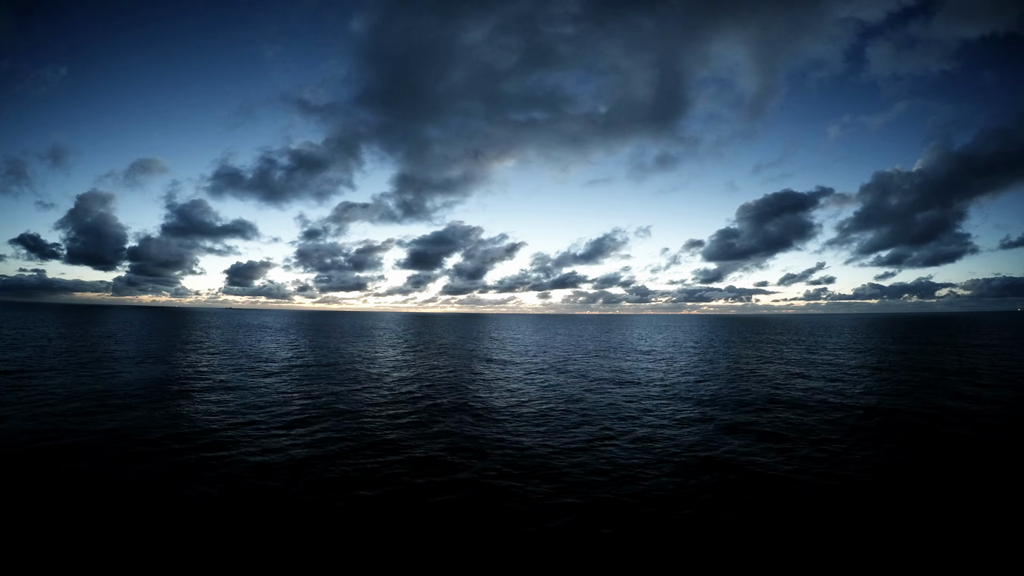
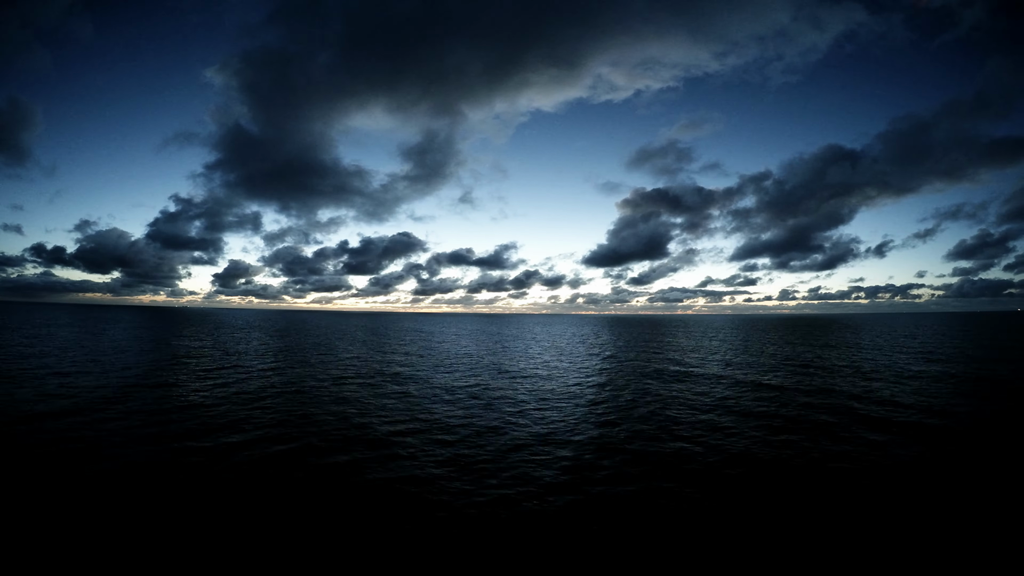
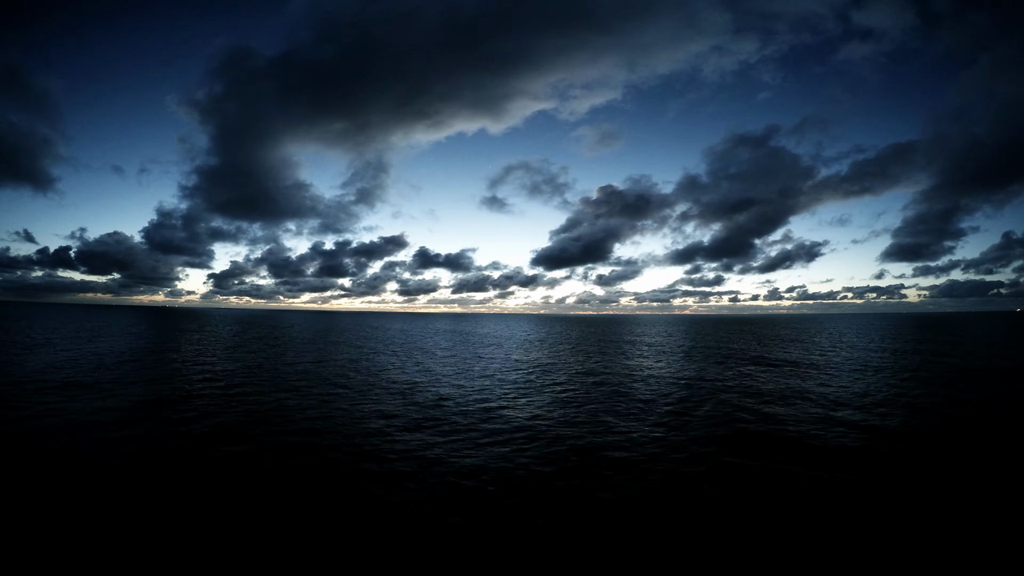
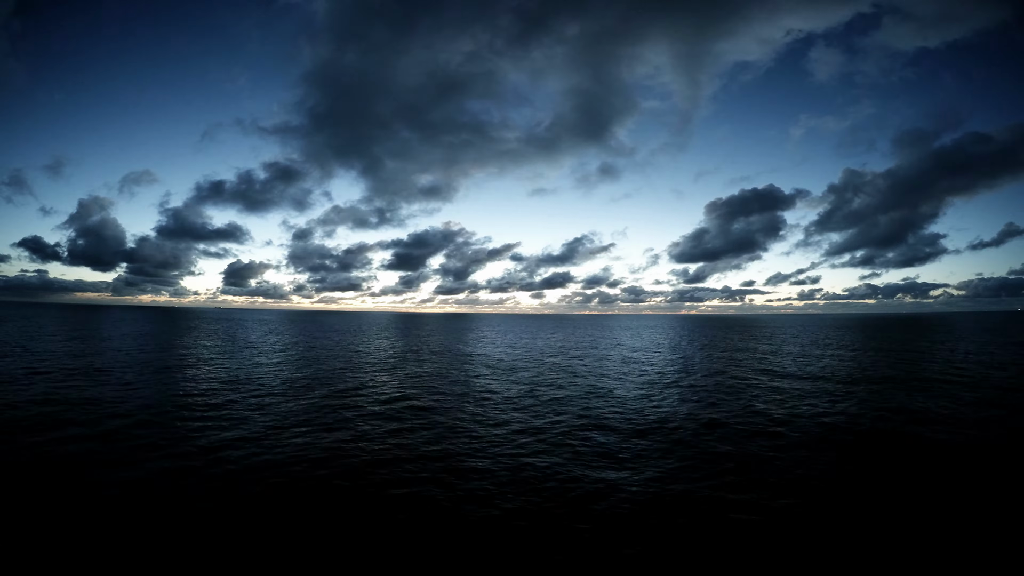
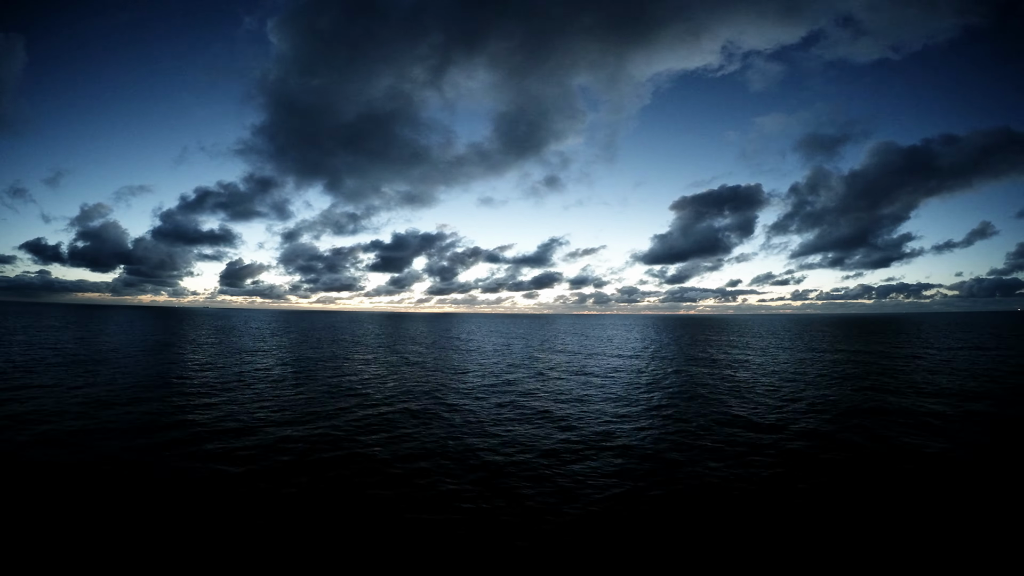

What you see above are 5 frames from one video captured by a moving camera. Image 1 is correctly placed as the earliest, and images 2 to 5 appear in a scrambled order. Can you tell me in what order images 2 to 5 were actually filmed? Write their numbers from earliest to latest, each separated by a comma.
4, 5, 2, 3
